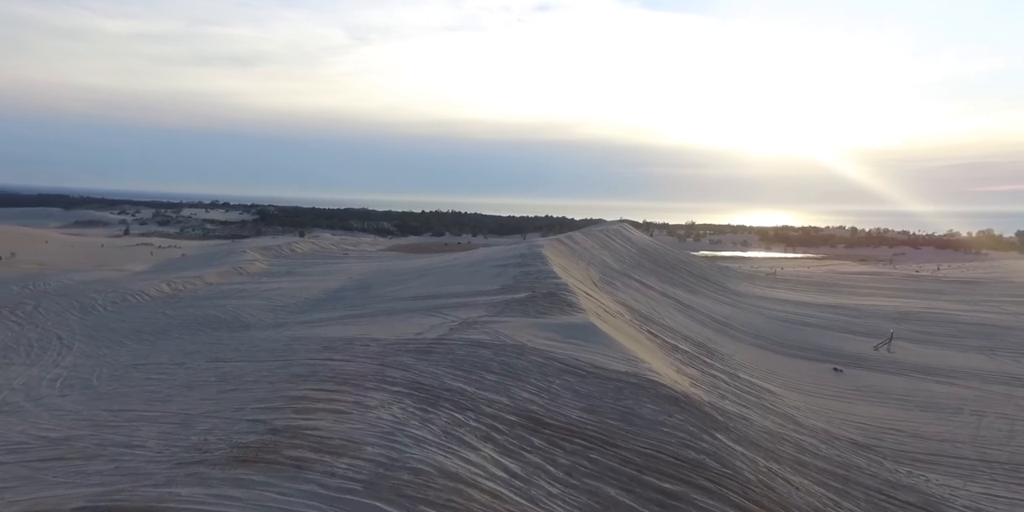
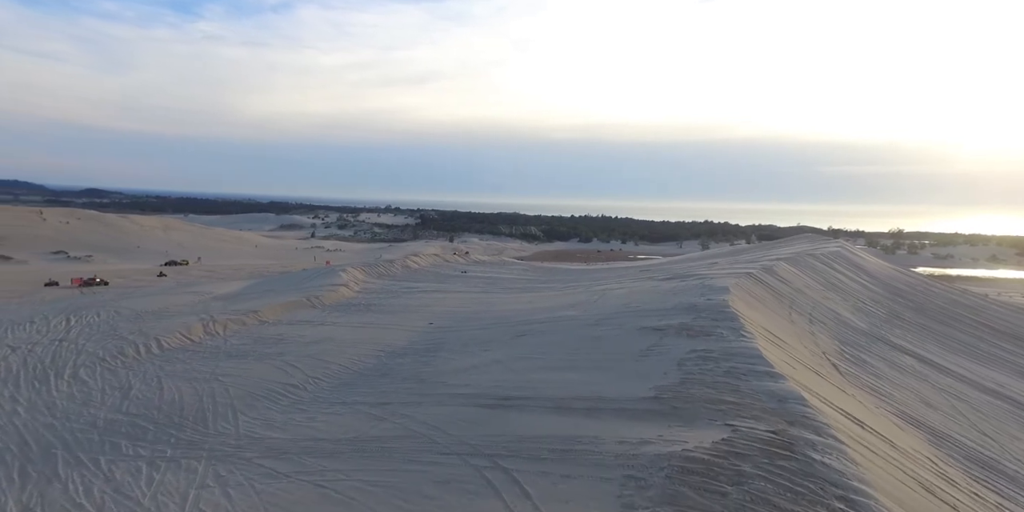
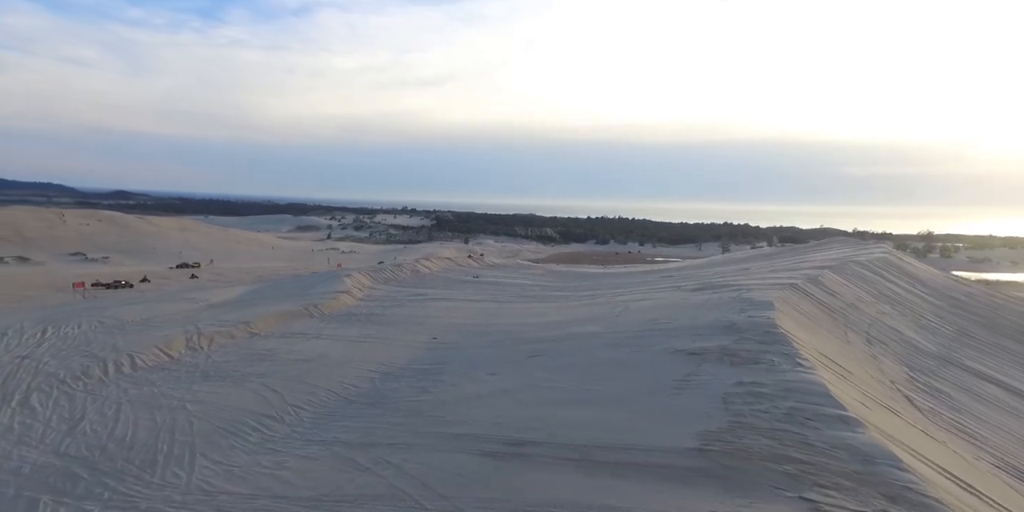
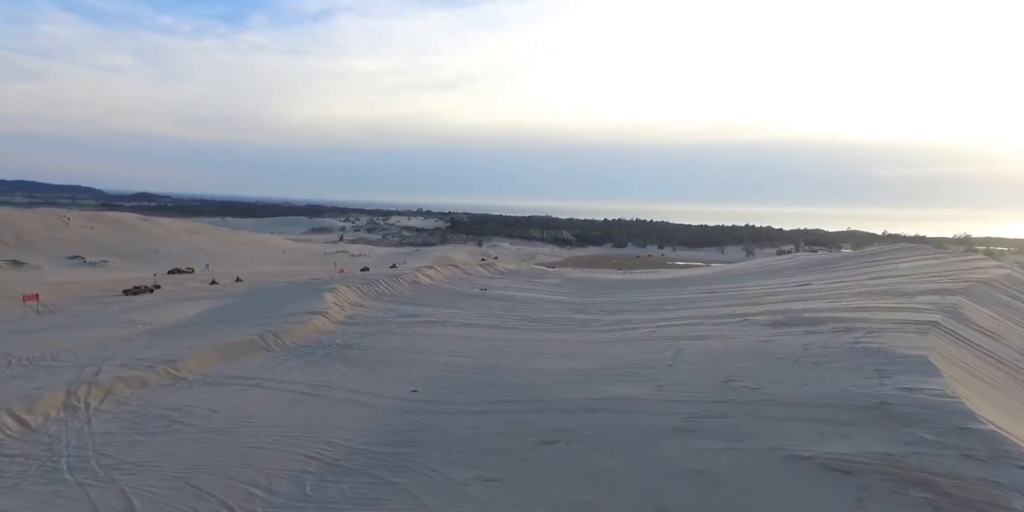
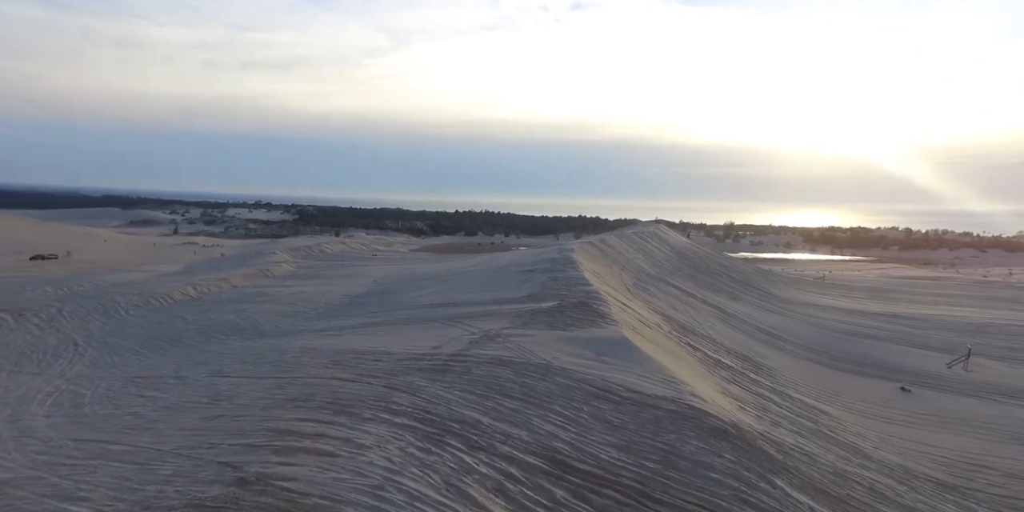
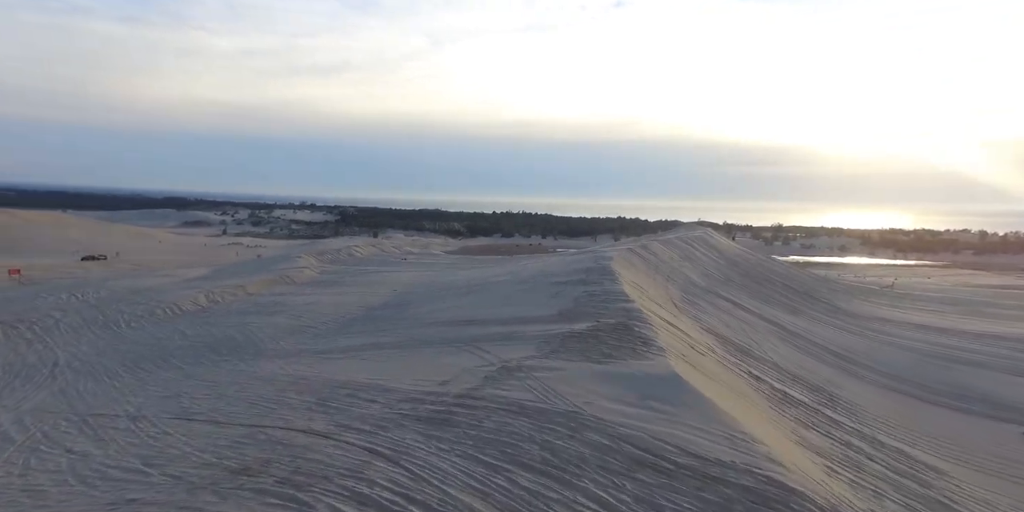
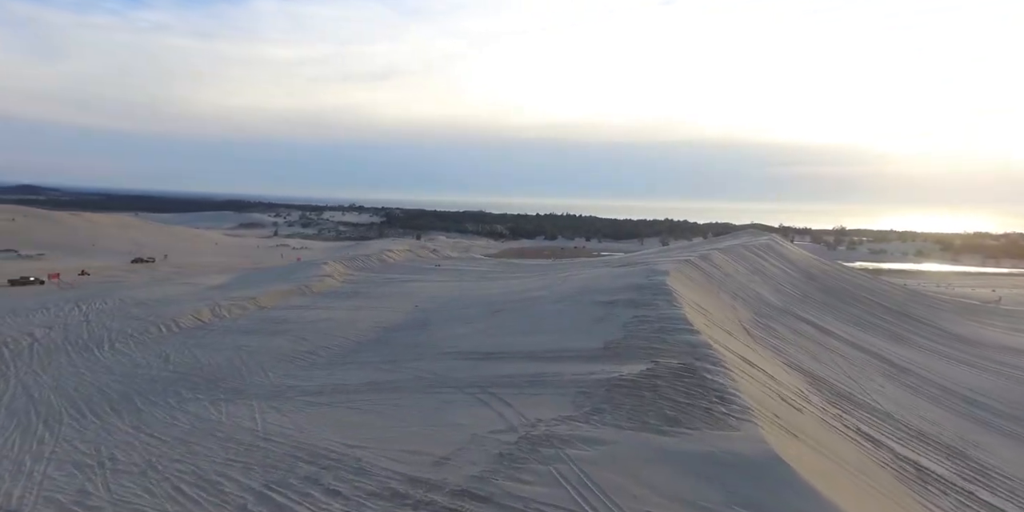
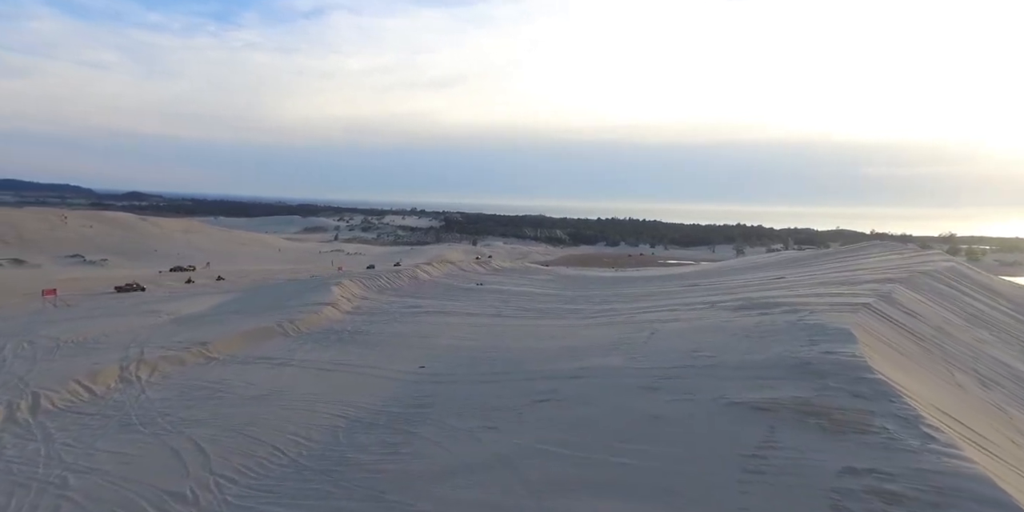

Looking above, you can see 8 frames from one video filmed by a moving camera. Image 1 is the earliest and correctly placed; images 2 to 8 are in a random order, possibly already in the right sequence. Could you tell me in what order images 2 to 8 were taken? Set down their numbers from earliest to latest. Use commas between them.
5, 6, 7, 2, 3, 8, 4
